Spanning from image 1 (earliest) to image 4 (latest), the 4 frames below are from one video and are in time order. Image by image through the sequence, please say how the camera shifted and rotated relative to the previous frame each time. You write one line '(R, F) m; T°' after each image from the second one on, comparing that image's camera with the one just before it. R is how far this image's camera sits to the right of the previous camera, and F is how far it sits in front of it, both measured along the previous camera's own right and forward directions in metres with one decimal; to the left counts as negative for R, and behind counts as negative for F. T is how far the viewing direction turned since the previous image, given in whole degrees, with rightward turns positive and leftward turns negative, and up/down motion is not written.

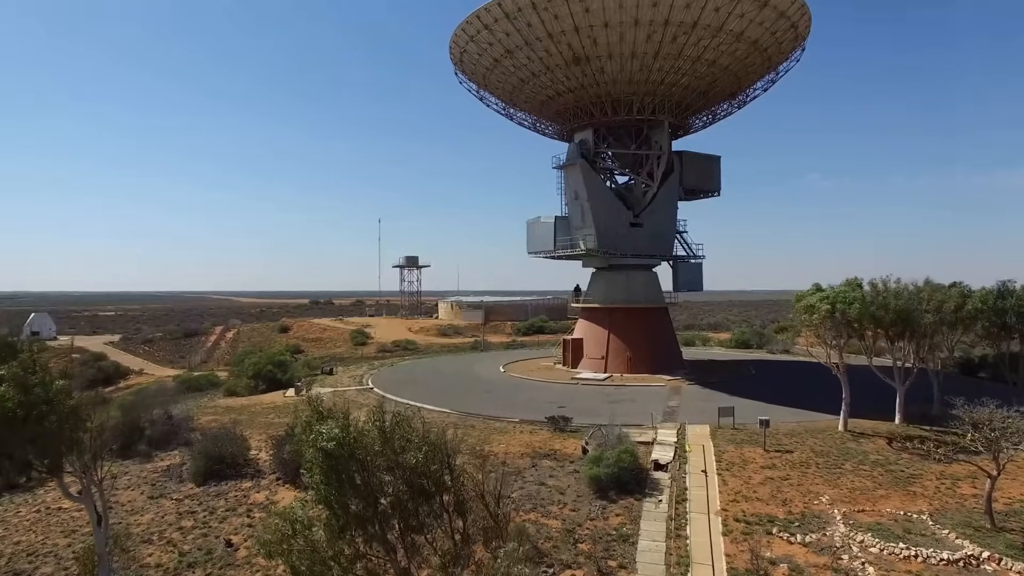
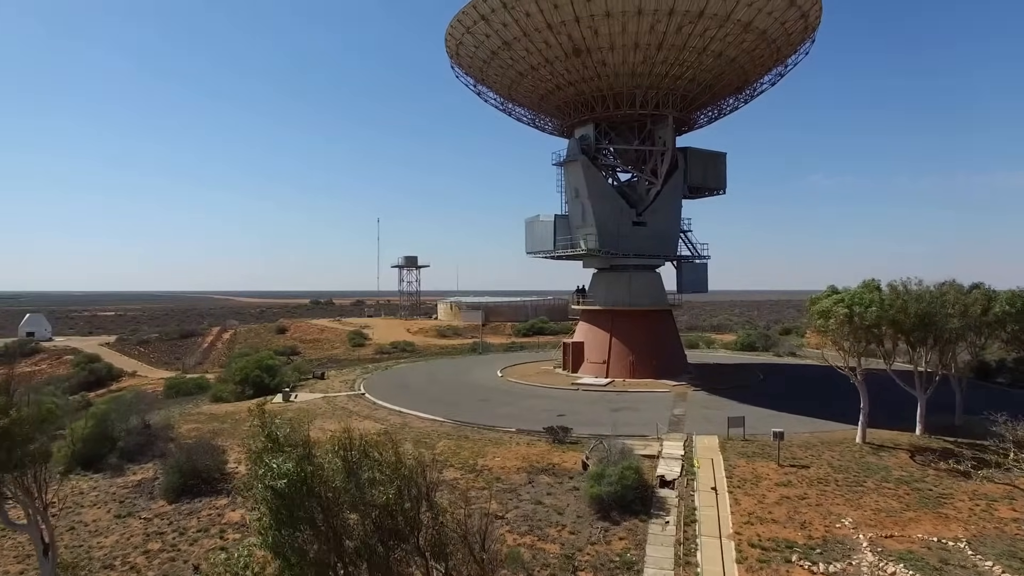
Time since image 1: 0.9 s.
(+0.1, +1.1) m; 0°
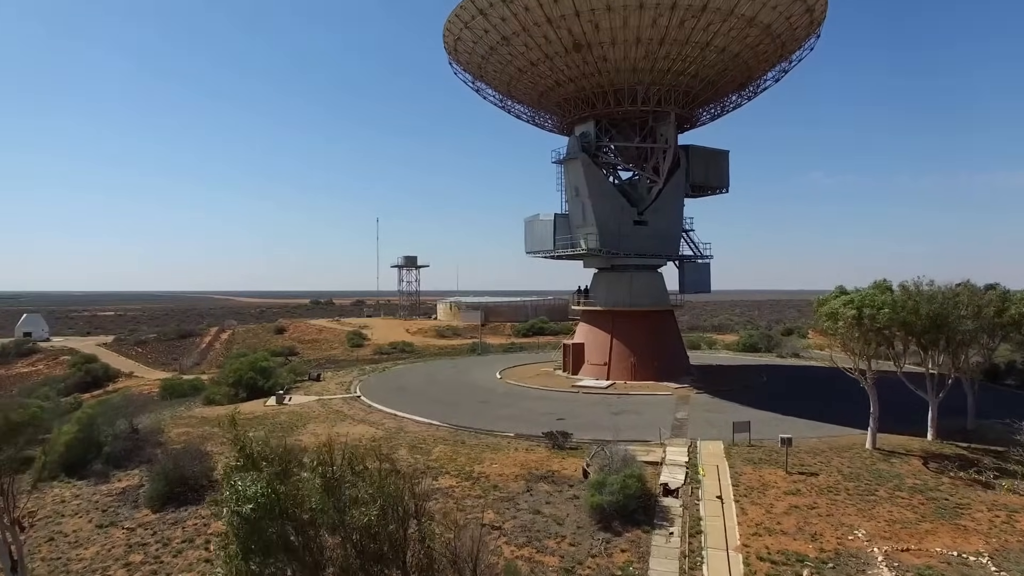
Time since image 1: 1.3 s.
(+0.1, +0.6) m; 0°
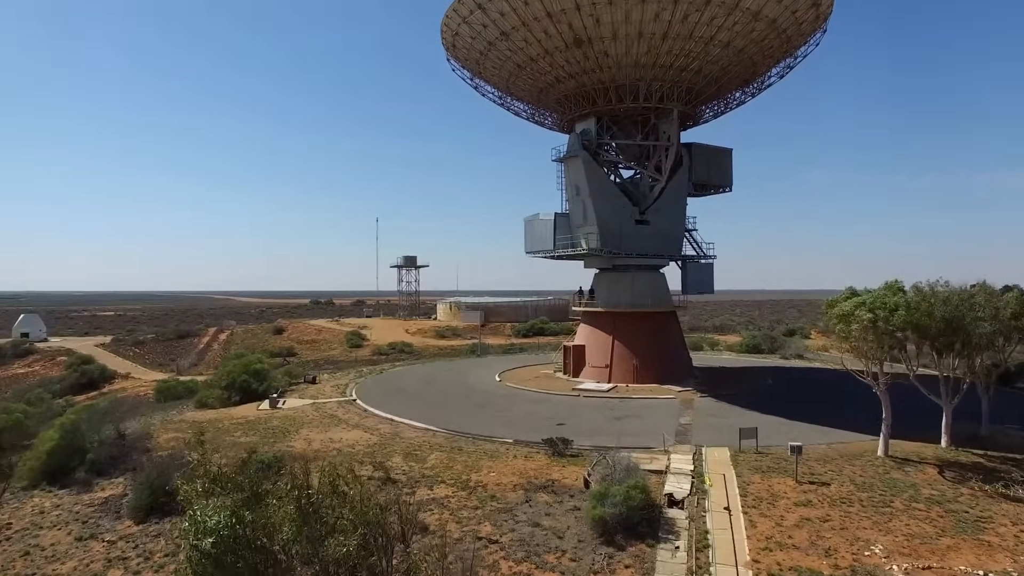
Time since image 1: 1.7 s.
(+0.1, +0.6) m; 0°
